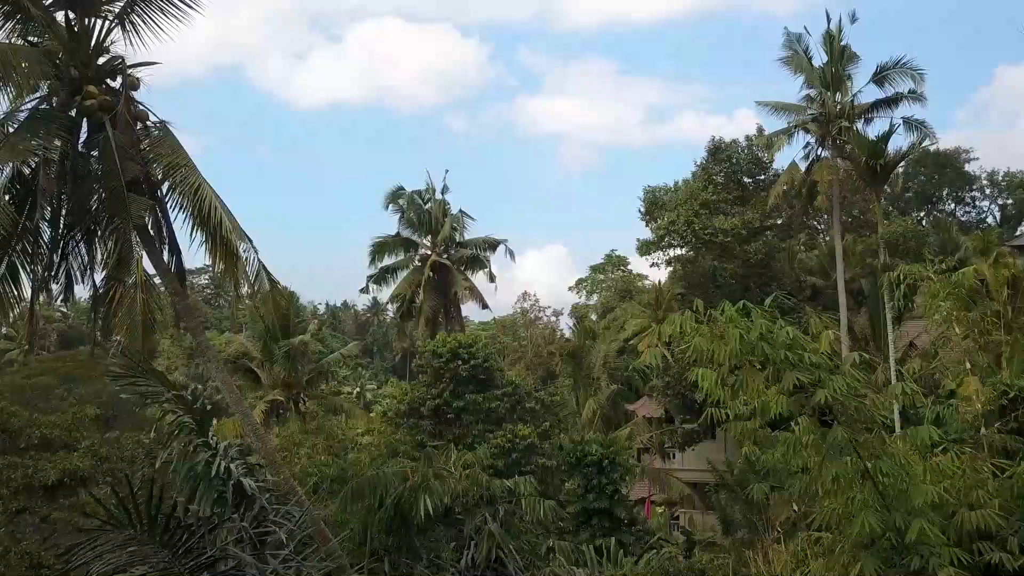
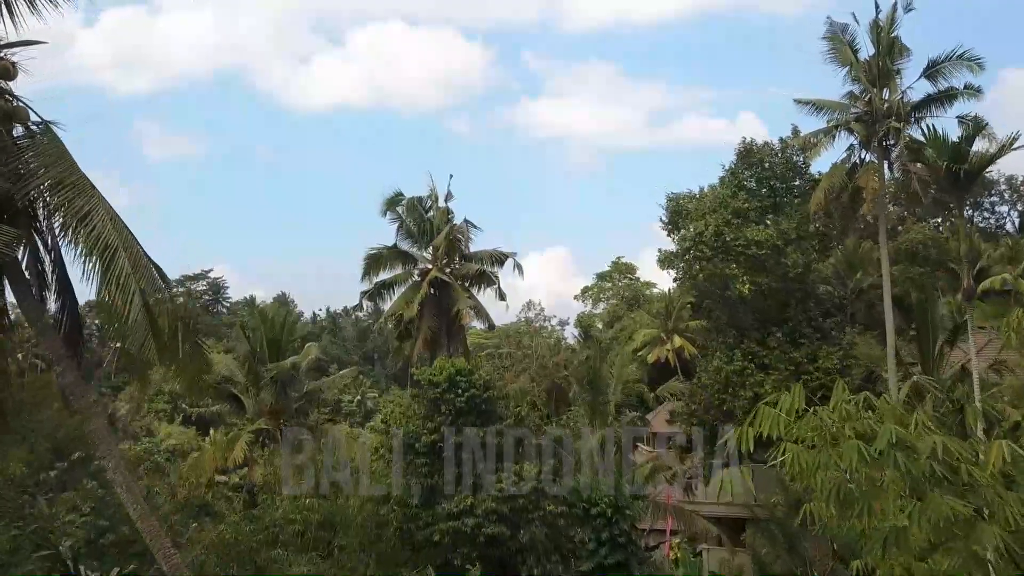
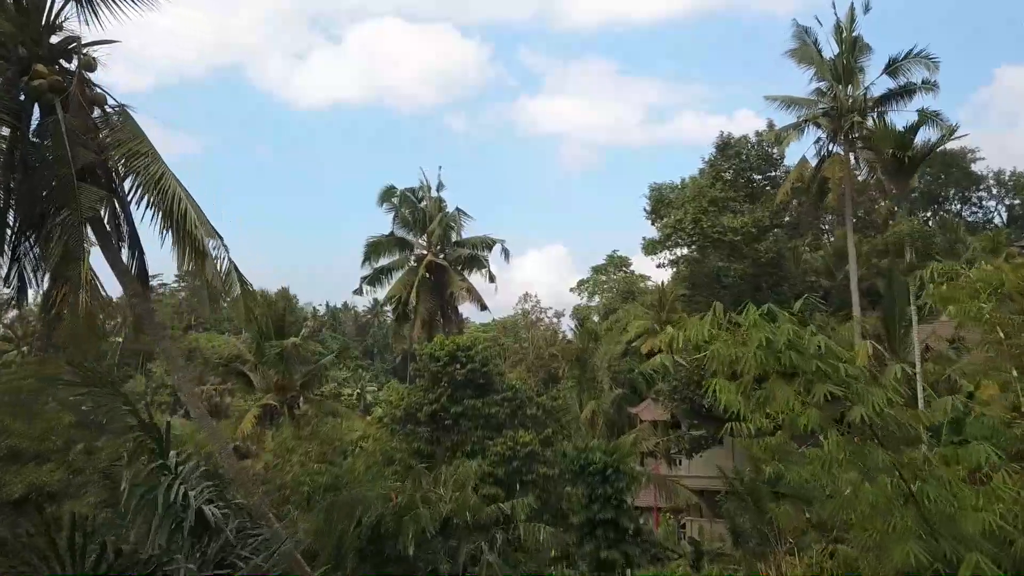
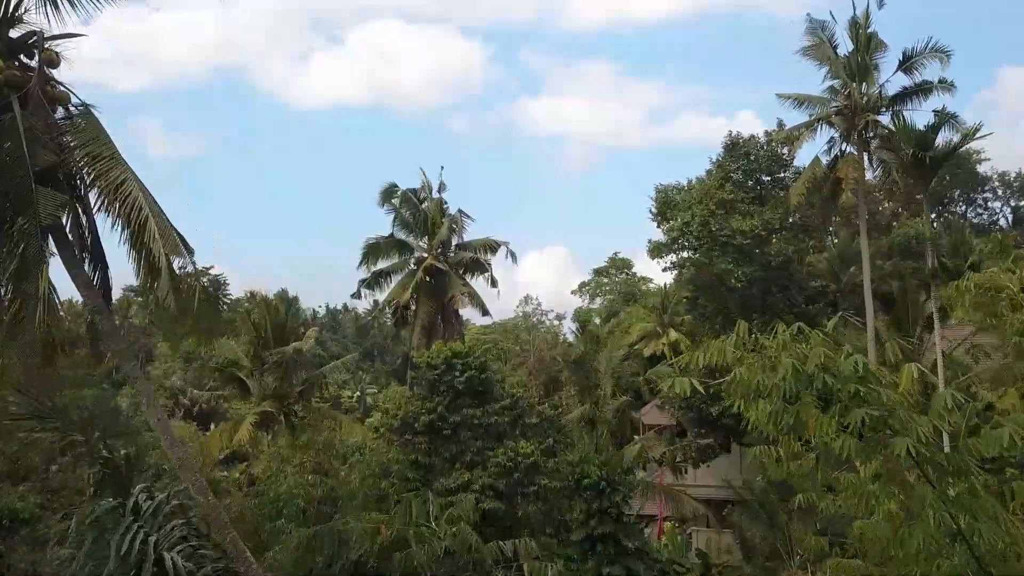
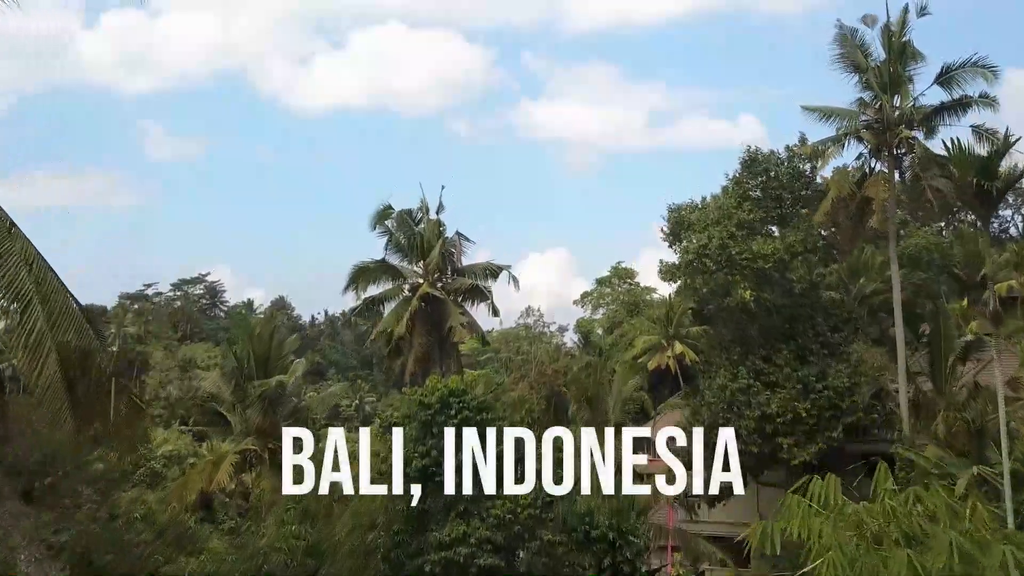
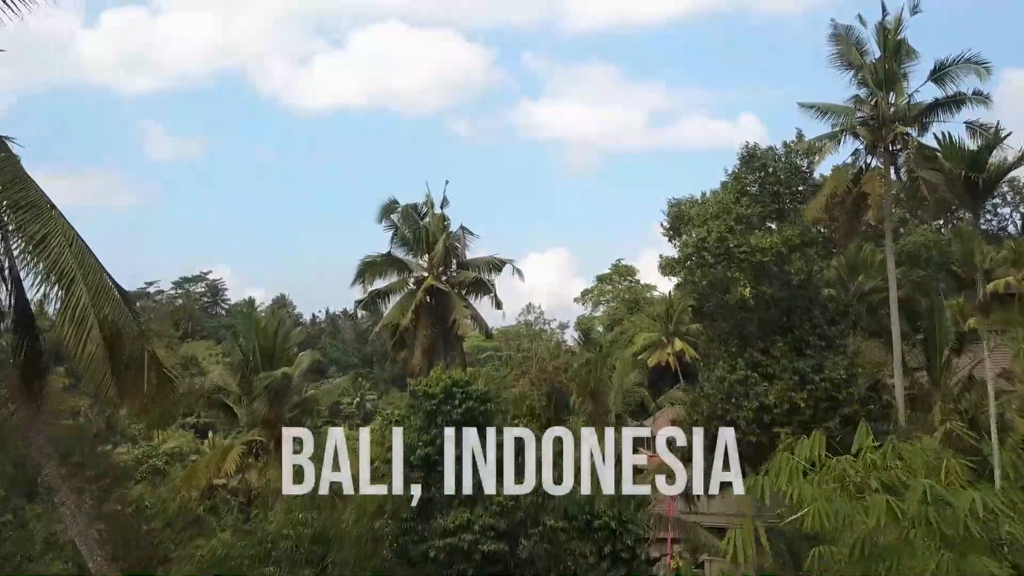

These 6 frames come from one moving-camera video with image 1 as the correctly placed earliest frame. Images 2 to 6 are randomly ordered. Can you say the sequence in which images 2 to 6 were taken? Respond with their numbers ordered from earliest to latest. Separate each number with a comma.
3, 4, 2, 6, 5
